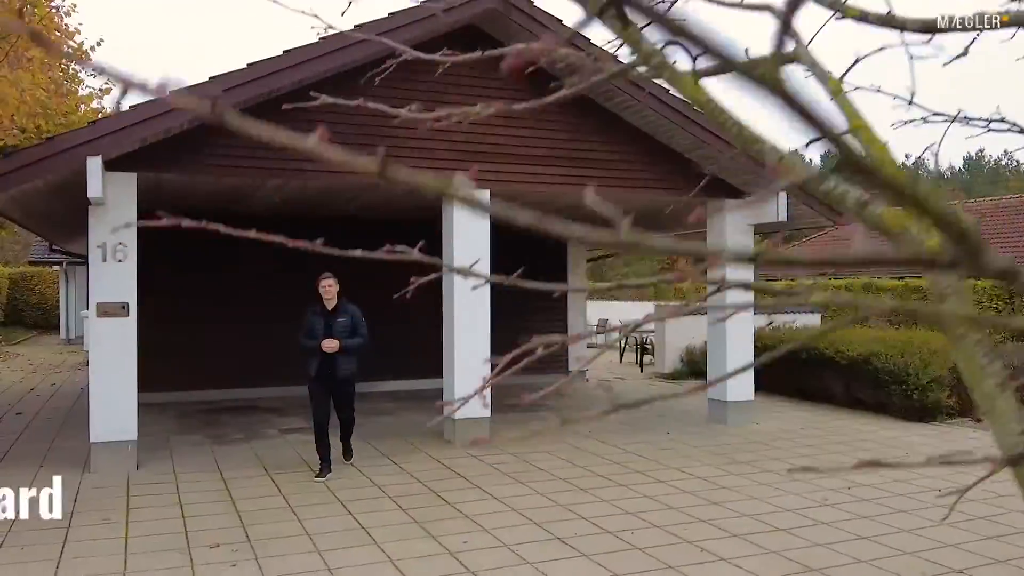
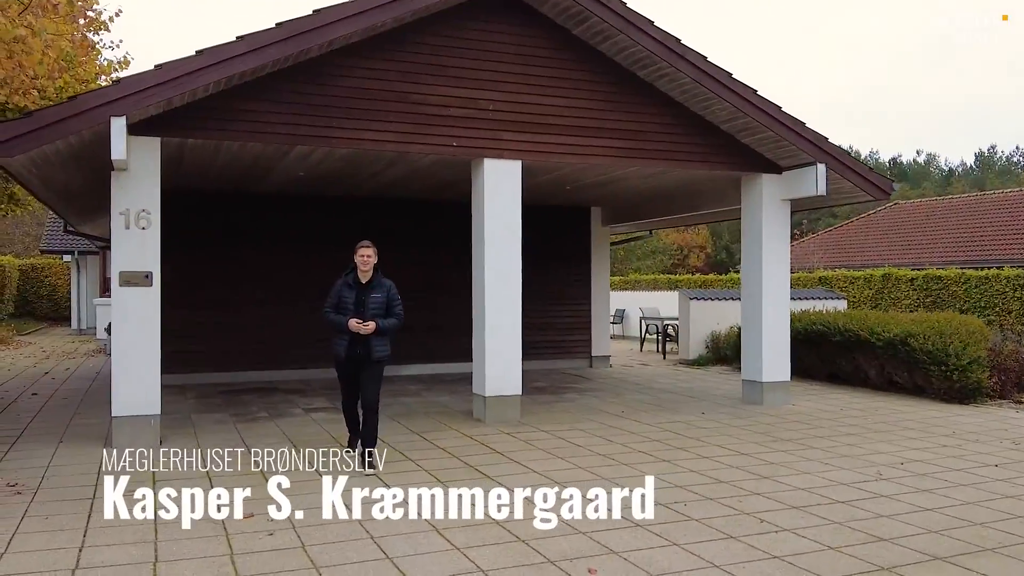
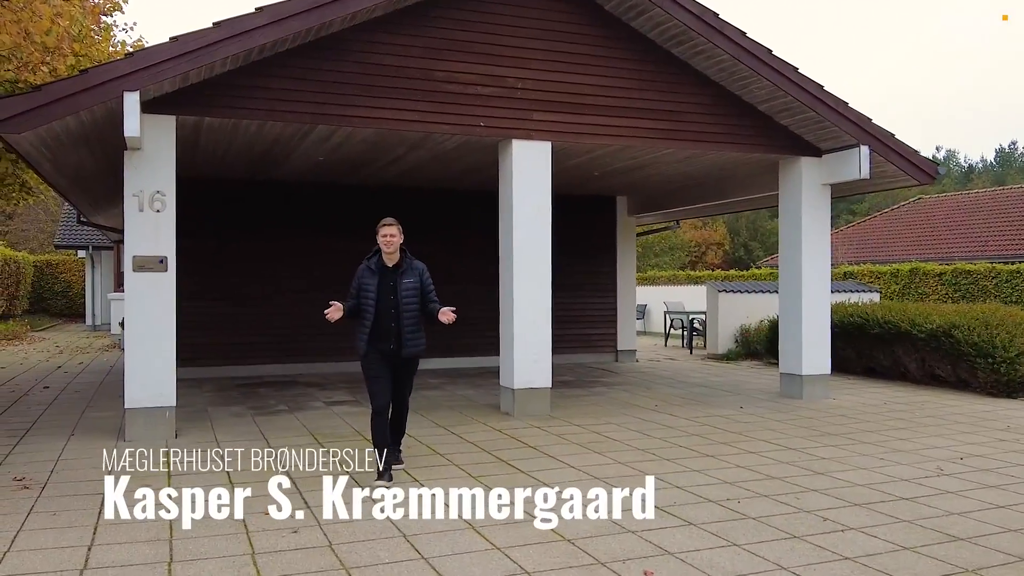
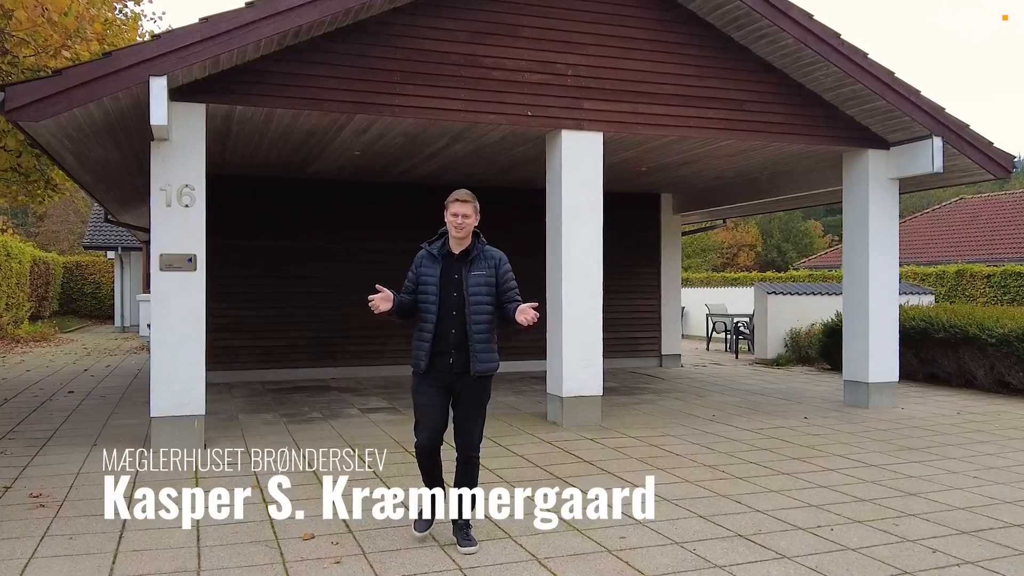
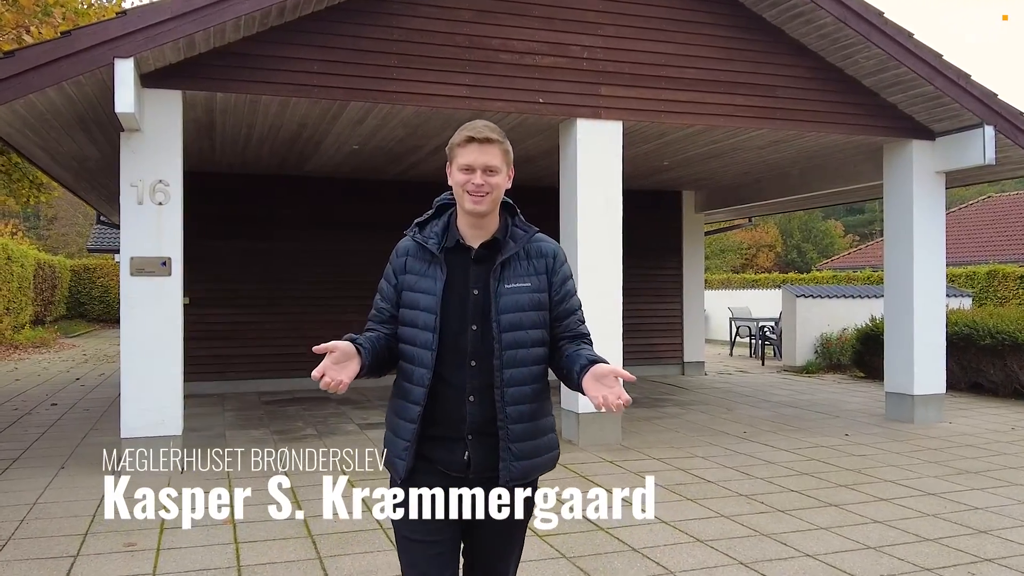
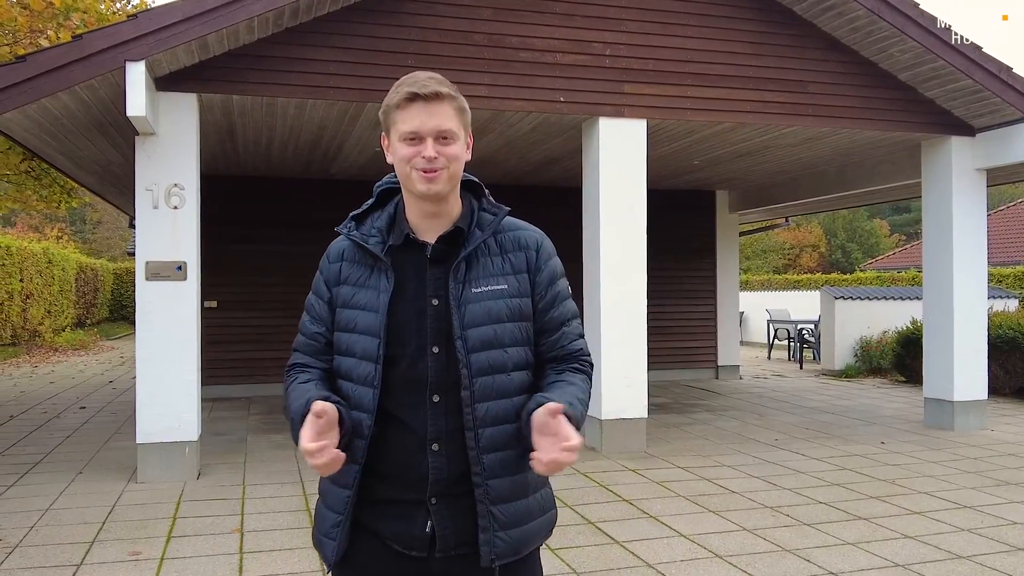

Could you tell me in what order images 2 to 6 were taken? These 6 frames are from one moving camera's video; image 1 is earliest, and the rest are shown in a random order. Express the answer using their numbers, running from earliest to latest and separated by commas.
2, 3, 4, 5, 6
